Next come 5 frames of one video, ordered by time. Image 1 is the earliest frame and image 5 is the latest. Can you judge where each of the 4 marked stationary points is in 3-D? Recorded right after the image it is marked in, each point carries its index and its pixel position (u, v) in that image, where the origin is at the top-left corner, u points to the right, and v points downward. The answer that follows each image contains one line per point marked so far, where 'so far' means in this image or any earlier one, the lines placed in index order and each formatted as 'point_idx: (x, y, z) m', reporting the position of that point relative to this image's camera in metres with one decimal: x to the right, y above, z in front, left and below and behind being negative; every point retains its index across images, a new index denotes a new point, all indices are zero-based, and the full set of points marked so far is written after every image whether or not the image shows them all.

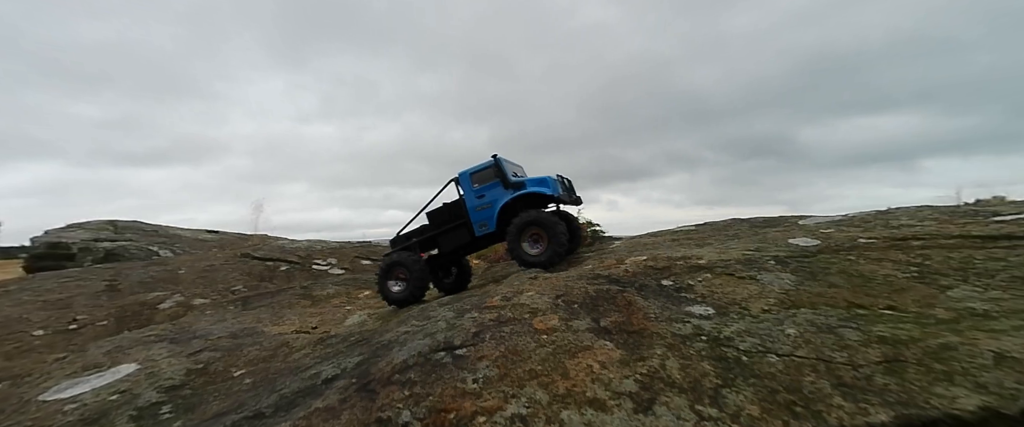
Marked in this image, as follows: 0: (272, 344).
0: (-2.6, -1.4, +3.9) m
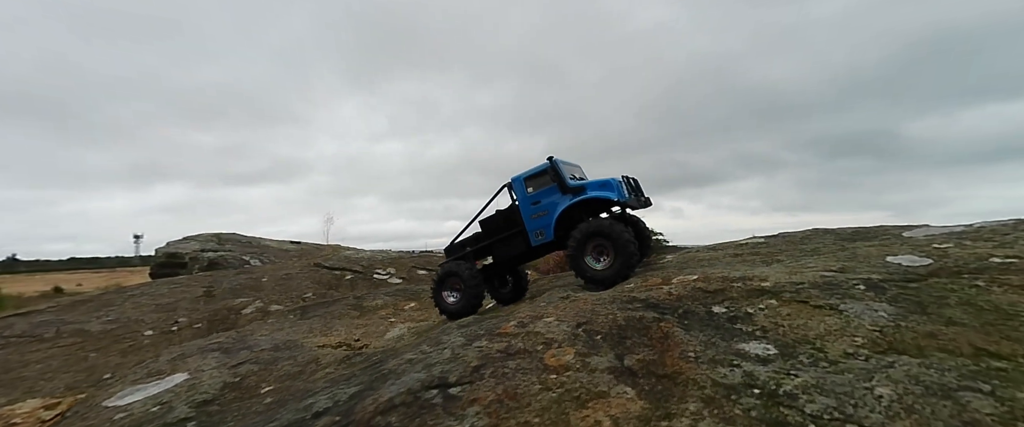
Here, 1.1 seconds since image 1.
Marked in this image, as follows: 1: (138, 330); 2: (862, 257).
0: (-2.3, -1.6, +4.0) m
1: (-14.0, -4.4, +14.0) m
2: (+3.6, -0.5, +3.8) m
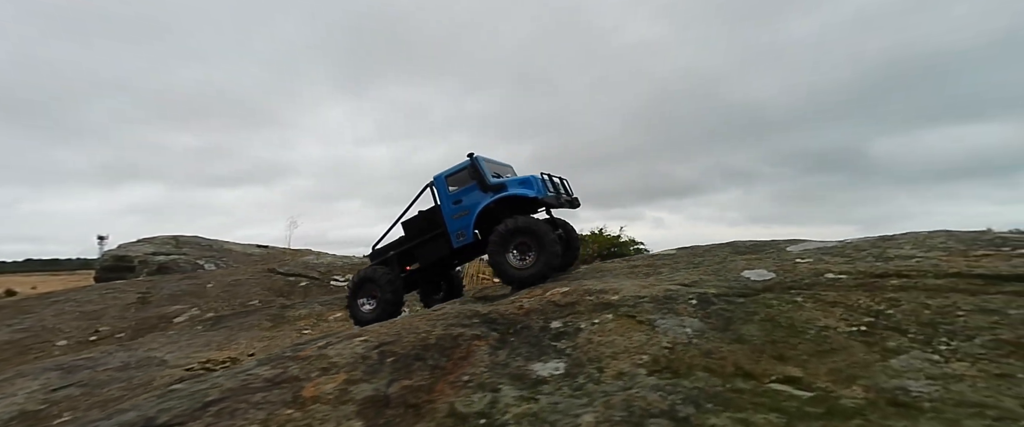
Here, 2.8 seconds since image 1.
0: (-3.7, -1.6, +3.7) m
1: (-16.0, -4.4, +12.9) m
2: (+2.2, -0.6, +3.9) m
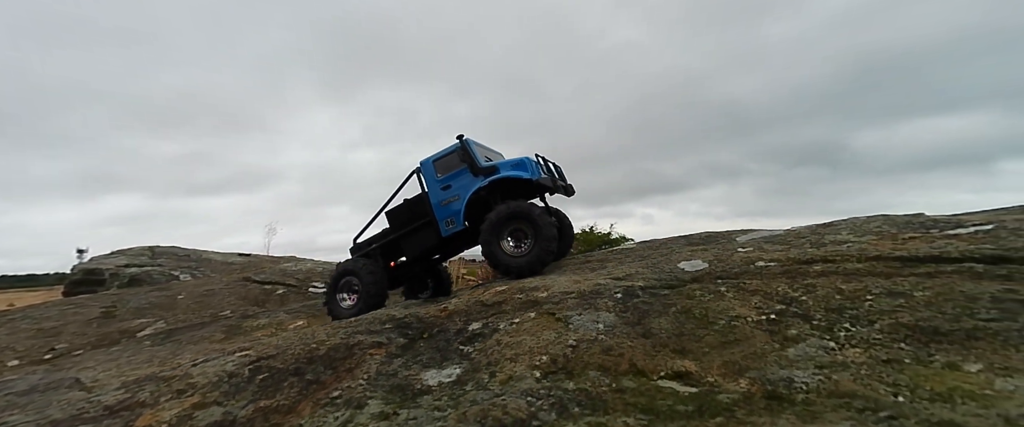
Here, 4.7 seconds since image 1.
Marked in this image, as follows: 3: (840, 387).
0: (-4.3, -1.7, +3.4) m
1: (-16.8, -4.8, +12.3) m
2: (+1.5, -0.5, +3.8) m
3: (+1.3, -0.7, +1.4) m
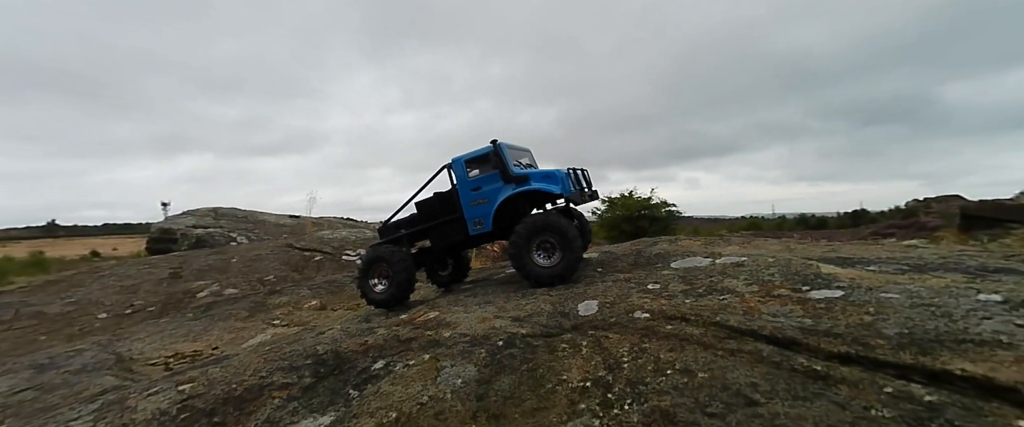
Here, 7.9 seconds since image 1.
0: (-5.2, -2.0, +4.5) m
1: (-16.7, -4.1, +14.8) m
2: (+0.7, -0.9, +4.2) m
3: (+0.2, -1.3, +1.9) m
